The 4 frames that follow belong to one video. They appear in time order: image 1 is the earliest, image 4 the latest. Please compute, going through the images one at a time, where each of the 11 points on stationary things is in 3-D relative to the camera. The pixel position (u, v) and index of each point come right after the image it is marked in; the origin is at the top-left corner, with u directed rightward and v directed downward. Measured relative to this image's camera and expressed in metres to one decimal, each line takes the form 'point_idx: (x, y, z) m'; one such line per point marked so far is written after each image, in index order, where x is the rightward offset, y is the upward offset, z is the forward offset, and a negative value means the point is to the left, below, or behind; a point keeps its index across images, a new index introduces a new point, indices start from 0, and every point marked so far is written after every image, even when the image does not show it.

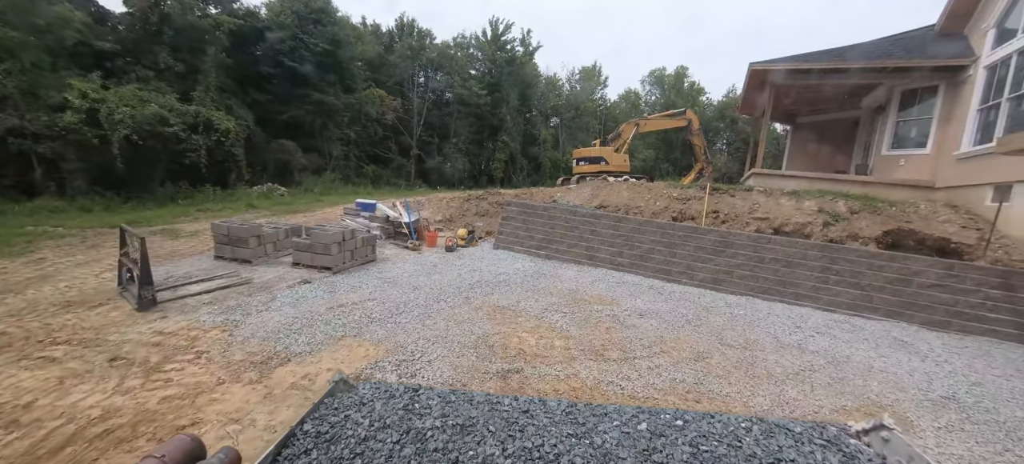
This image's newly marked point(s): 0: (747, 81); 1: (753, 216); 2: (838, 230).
0: (+6.5, +4.2, +10.3) m
1: (+4.8, +0.3, +7.4) m
2: (+5.9, 0.0, +6.8) m
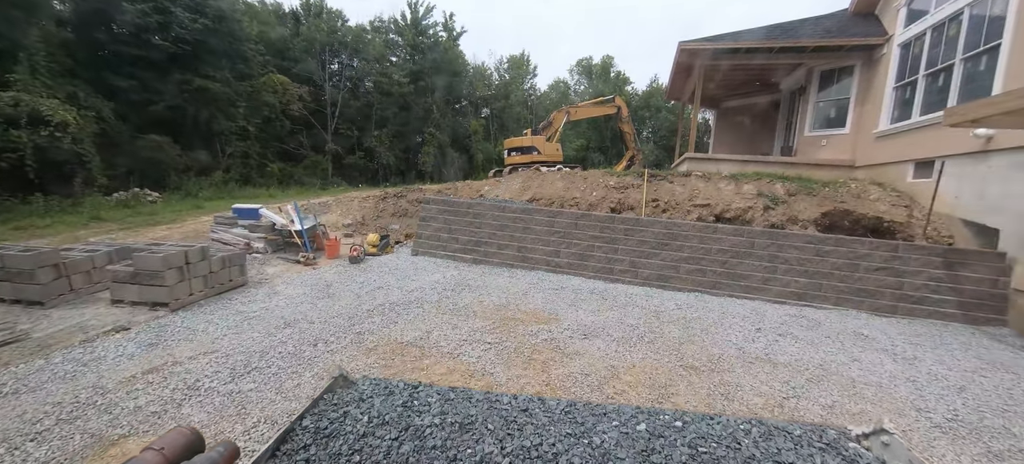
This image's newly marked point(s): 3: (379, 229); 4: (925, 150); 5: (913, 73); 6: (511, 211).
0: (+4.4, +4.5, +9.9) m
1: (+3.4, +0.5, +6.9) m
2: (+4.6, +0.3, +6.4) m
3: (-3.0, +0.1, +8.3) m
4: (+6.9, +1.4, +6.2) m
5: (+7.3, +2.9, +6.7) m
6: (0.0, +0.4, +6.6) m
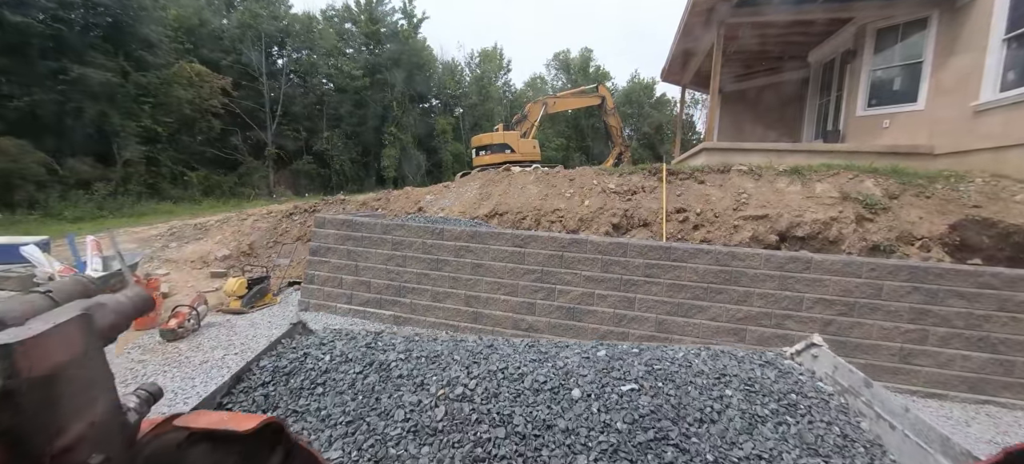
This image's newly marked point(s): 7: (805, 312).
0: (+3.5, +4.2, +7.5) m
1: (+2.7, +0.2, +4.4) m
2: (+4.0, 0.0, +4.0) m
3: (-3.7, -0.5, +5.5) m
4: (+6.3, +1.2, +3.9) m
5: (+6.6, +2.7, +4.5) m
6: (-0.6, 0.0, +3.9) m
7: (+2.5, -0.7, +3.2) m
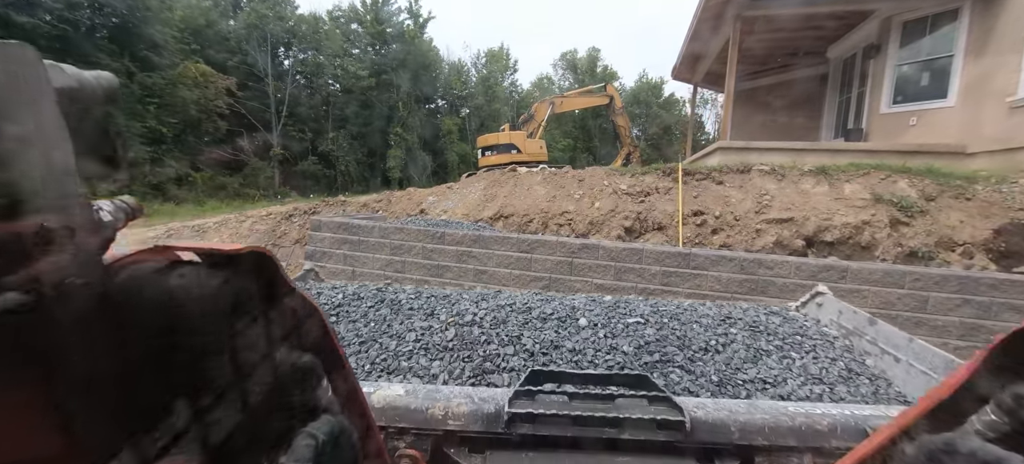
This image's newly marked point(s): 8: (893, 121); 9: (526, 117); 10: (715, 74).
0: (+3.6, +4.1, +7.2) m
1: (+2.8, +0.2, +4.1) m
2: (+4.0, 0.0, +3.7) m
3: (-3.6, -0.5, +5.3) m
4: (+6.3, +1.1, +3.6) m
5: (+6.6, +2.6, +4.1) m
6: (-0.5, -0.1, +3.7) m
7: (+2.5, -0.7, +2.9) m
8: (+6.7, +2.0, +6.6) m
9: (+0.4, +3.8, +12.1) m
10: (+5.9, +4.6, +10.8) m
